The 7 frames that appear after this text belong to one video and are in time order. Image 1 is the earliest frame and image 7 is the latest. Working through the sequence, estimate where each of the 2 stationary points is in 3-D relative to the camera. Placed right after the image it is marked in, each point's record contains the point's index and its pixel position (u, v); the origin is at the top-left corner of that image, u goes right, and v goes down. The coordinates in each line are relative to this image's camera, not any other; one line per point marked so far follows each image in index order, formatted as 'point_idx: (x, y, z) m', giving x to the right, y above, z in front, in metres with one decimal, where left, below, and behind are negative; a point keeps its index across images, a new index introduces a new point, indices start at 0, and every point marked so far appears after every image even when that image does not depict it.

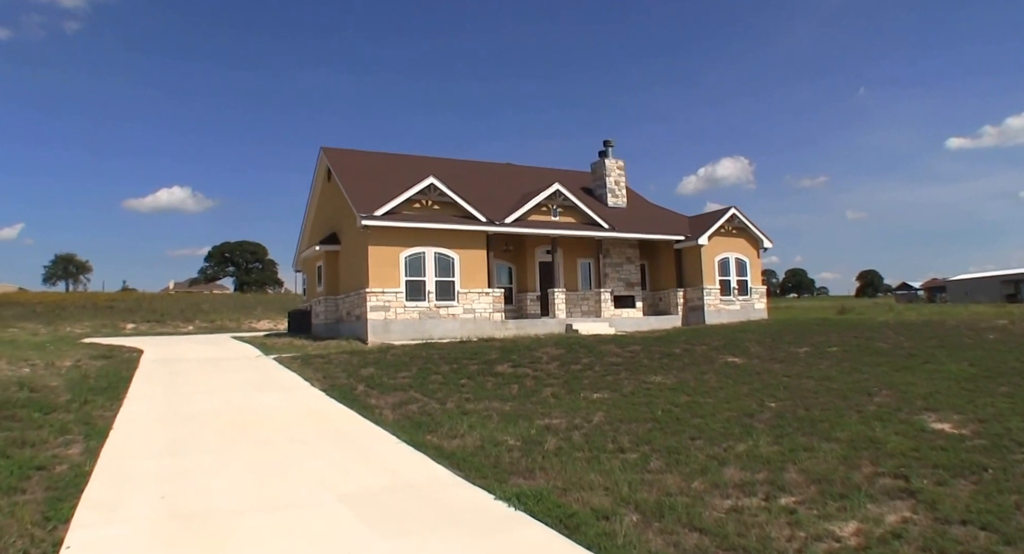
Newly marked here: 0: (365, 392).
0: (-2.5, -1.9, +10.4) m
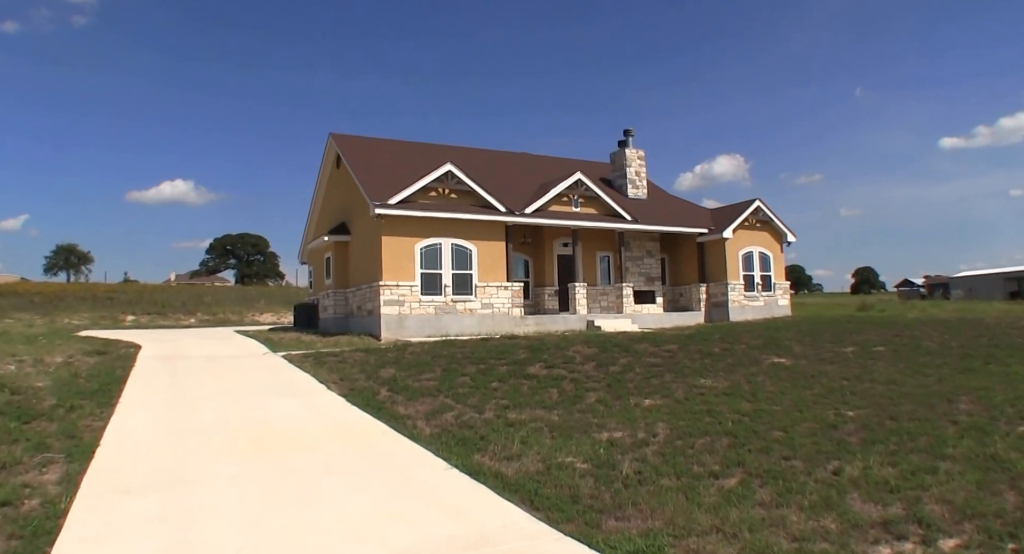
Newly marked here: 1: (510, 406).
0: (-1.8, -1.8, +9.3) m
1: (0.0, -1.9, +9.3) m
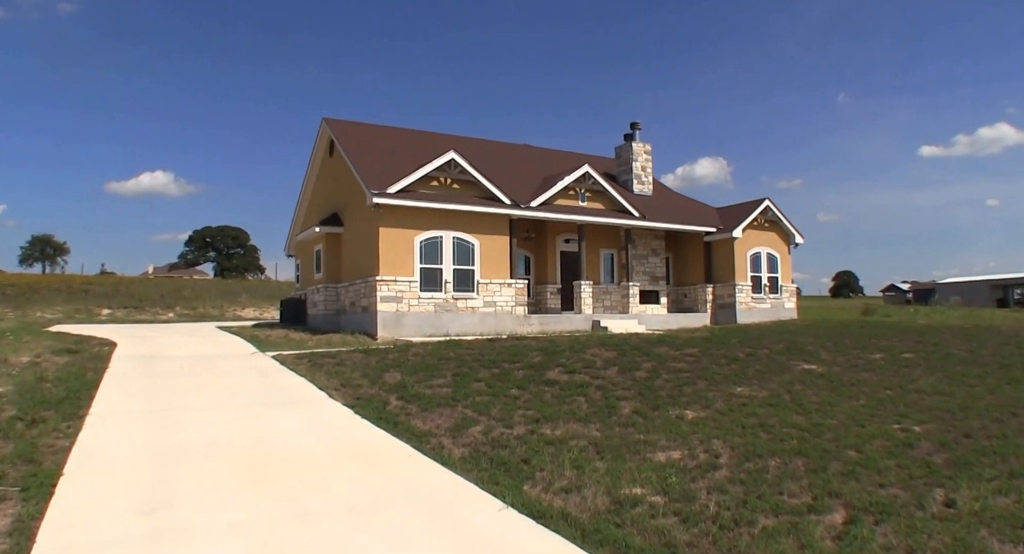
0: (-1.4, -1.7, +8.1) m
1: (+0.4, -1.9, +8.2) m
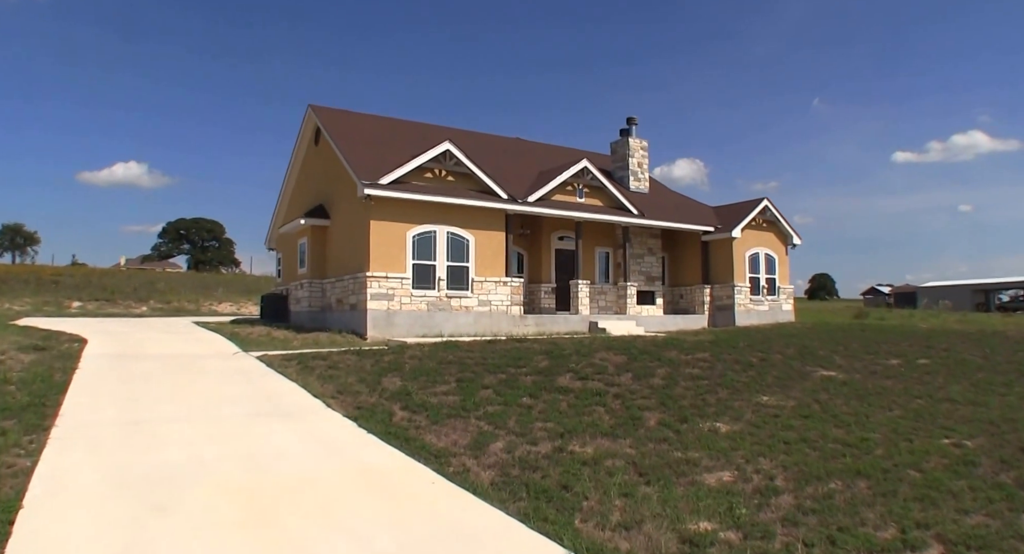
0: (-1.2, -1.7, +7.3) m
1: (+0.6, -1.8, +7.4) m
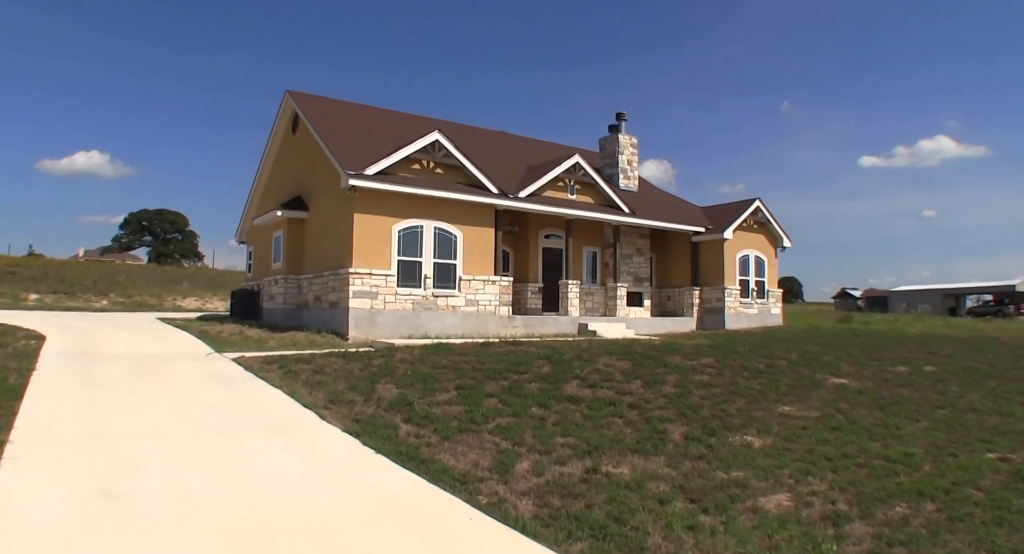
0: (-1.0, -1.6, +6.4) m
1: (+0.8, -1.8, +6.6) m
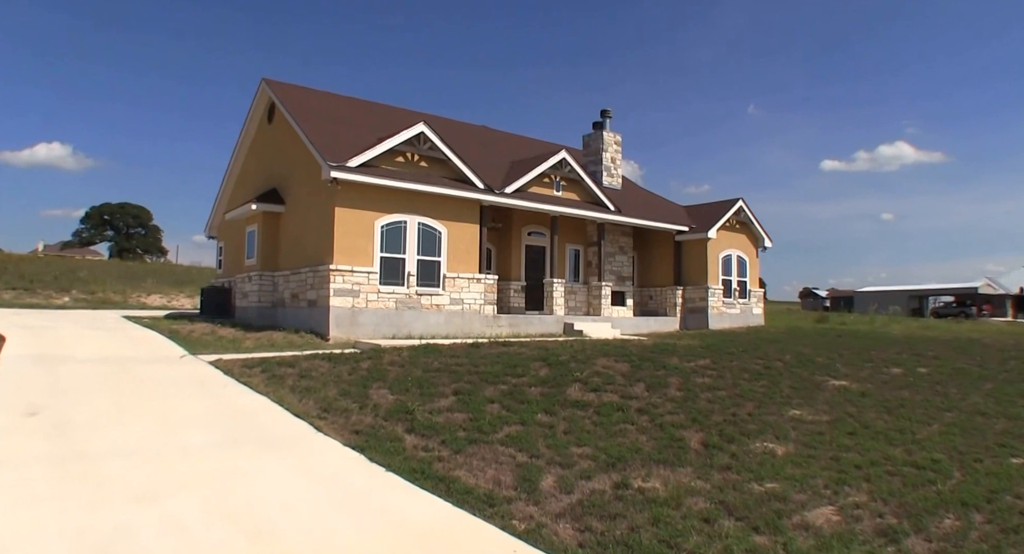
0: (-0.8, -1.6, +5.8) m
1: (+1.0, -1.8, +6.1) m
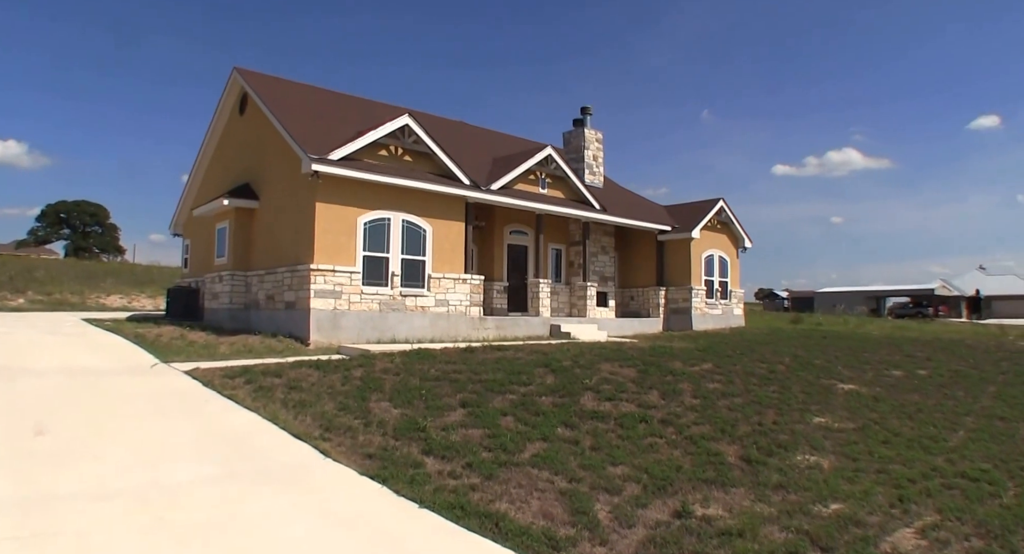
0: (-0.5, -1.6, +5.1) m
1: (+1.3, -1.8, +5.5) m
